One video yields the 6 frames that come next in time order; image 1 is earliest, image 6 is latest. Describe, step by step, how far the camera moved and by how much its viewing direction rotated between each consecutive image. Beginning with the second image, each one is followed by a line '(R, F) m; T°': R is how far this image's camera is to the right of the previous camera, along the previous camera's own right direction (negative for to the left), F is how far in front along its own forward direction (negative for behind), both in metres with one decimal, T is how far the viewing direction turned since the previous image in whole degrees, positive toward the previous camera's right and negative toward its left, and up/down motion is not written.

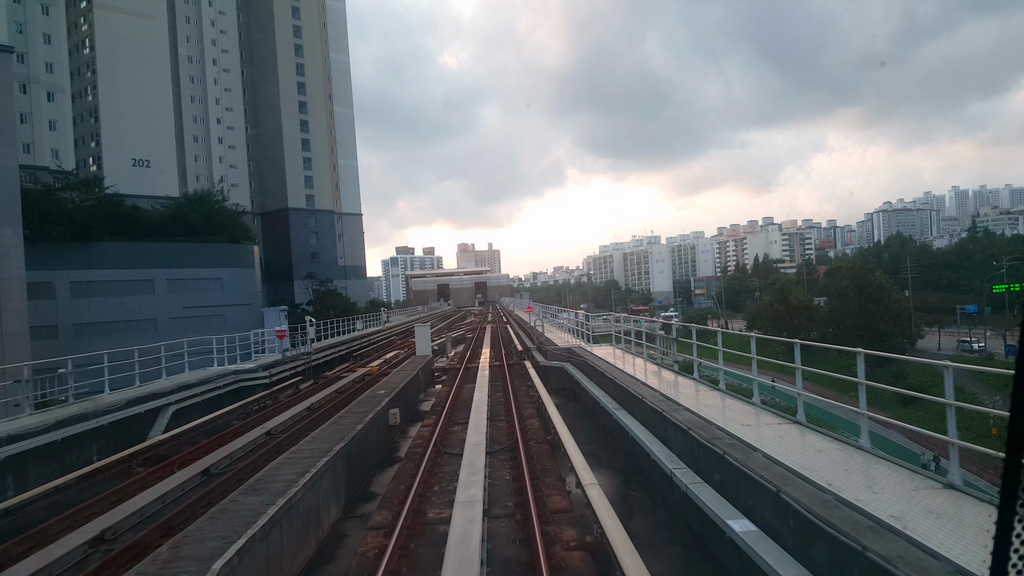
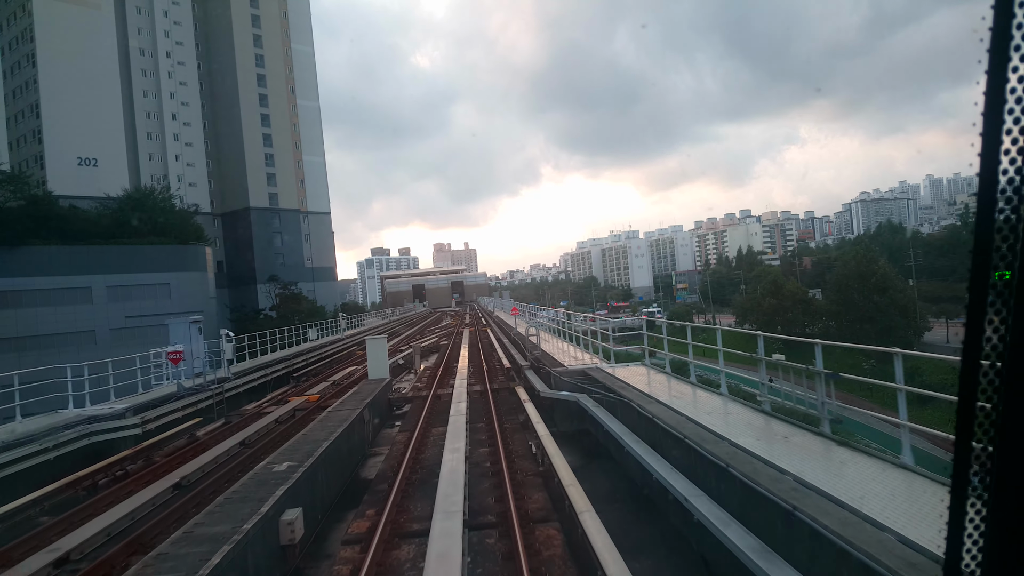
(0.0, +0.7) m; +1°
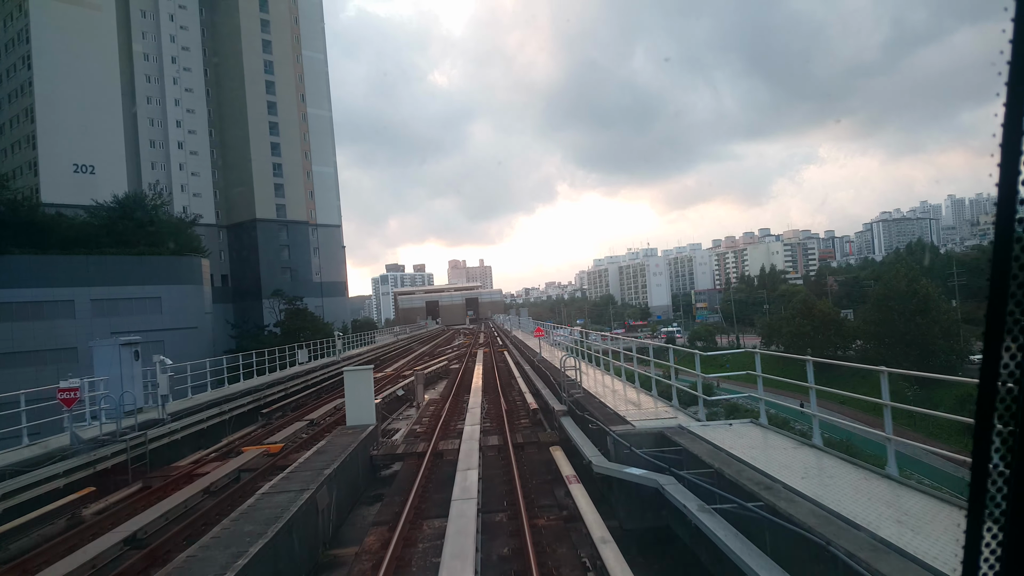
(0.0, +0.6) m; -1°
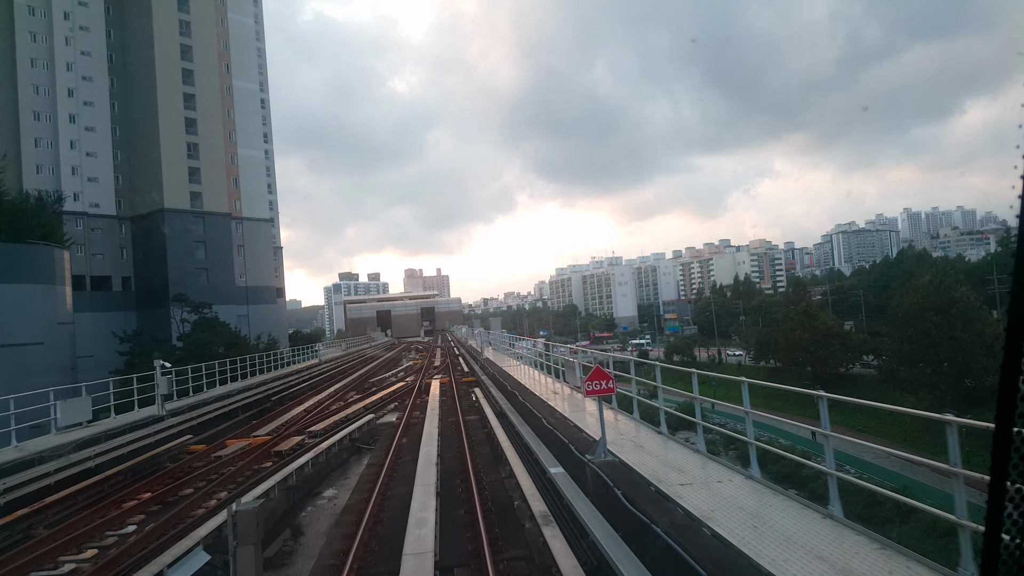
(-0.1, +1.7) m; +3°
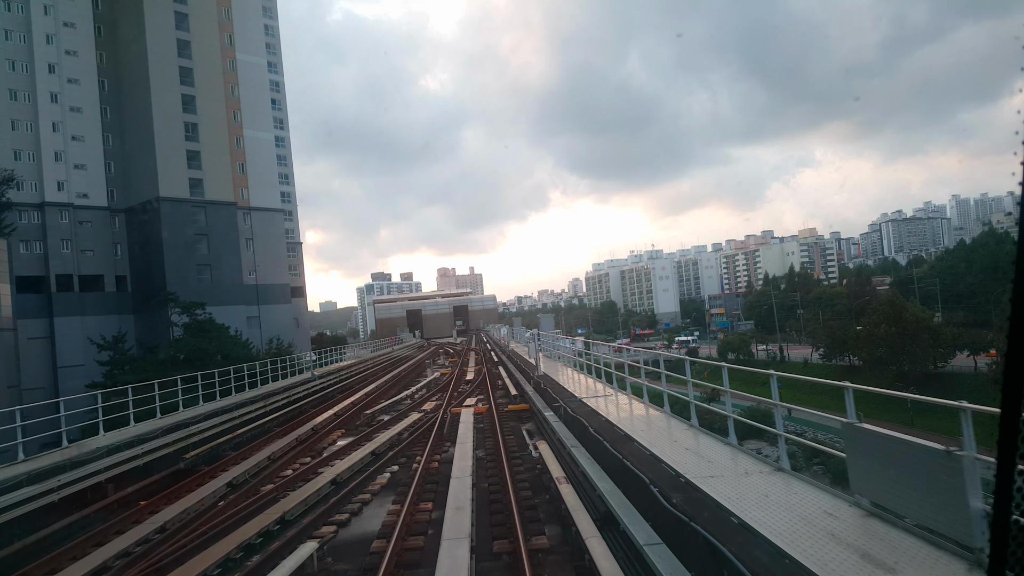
(-0.1, +1.2) m; -2°
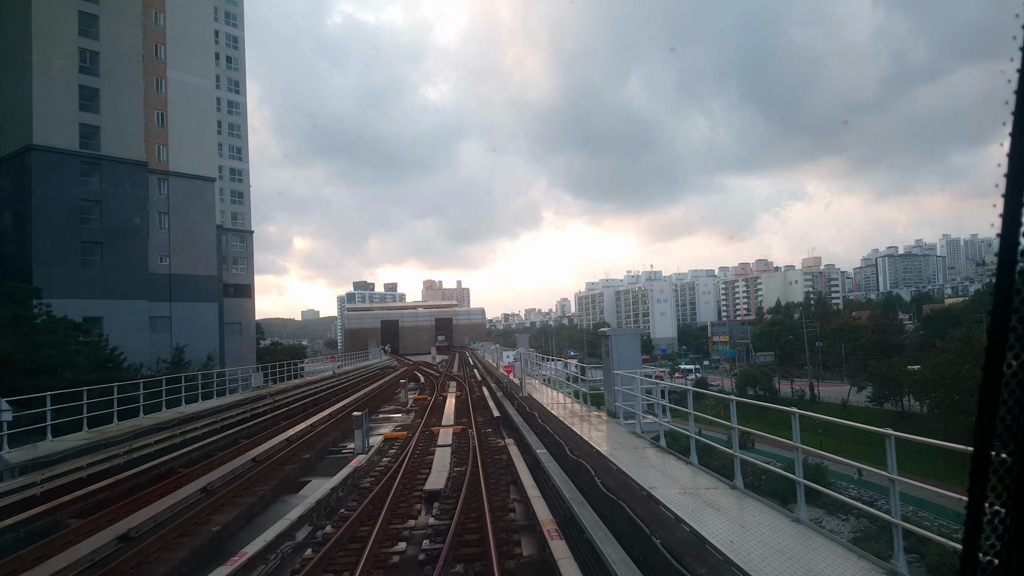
(-0.1, +2.1) m; +1°
